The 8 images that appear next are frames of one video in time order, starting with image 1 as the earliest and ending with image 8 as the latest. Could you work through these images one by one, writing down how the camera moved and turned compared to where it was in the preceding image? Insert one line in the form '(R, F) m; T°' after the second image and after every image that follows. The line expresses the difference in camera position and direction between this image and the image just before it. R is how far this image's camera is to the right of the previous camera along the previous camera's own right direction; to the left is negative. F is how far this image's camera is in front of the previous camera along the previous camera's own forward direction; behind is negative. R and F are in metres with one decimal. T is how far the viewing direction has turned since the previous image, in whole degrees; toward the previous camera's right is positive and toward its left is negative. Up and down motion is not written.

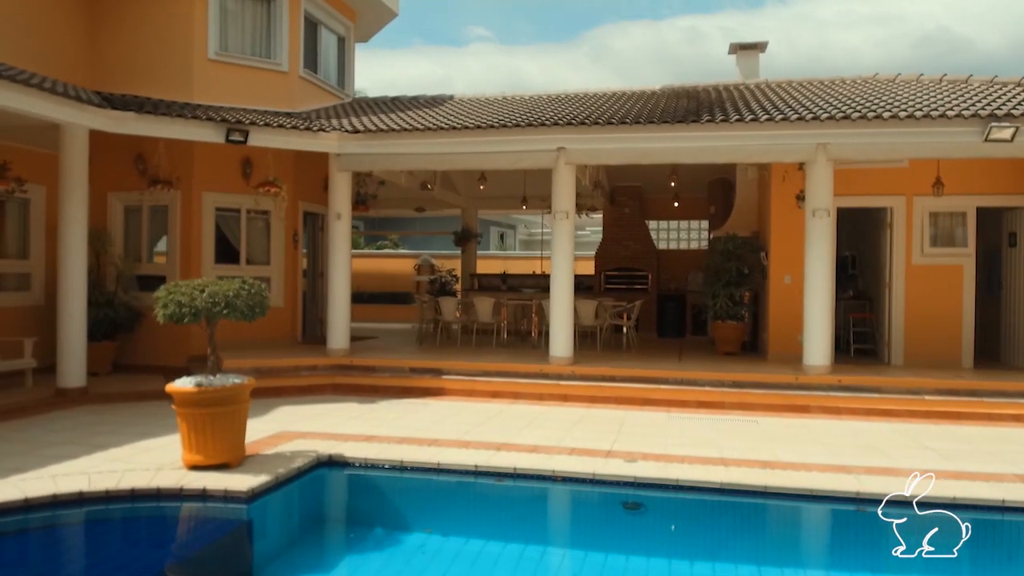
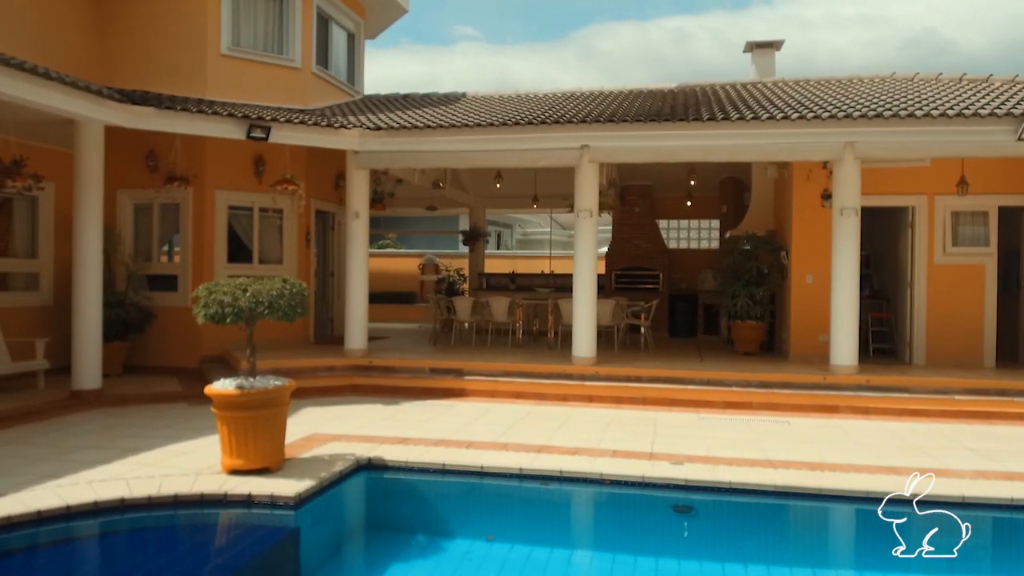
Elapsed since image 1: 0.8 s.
(-0.5, +0.1) m; +1°
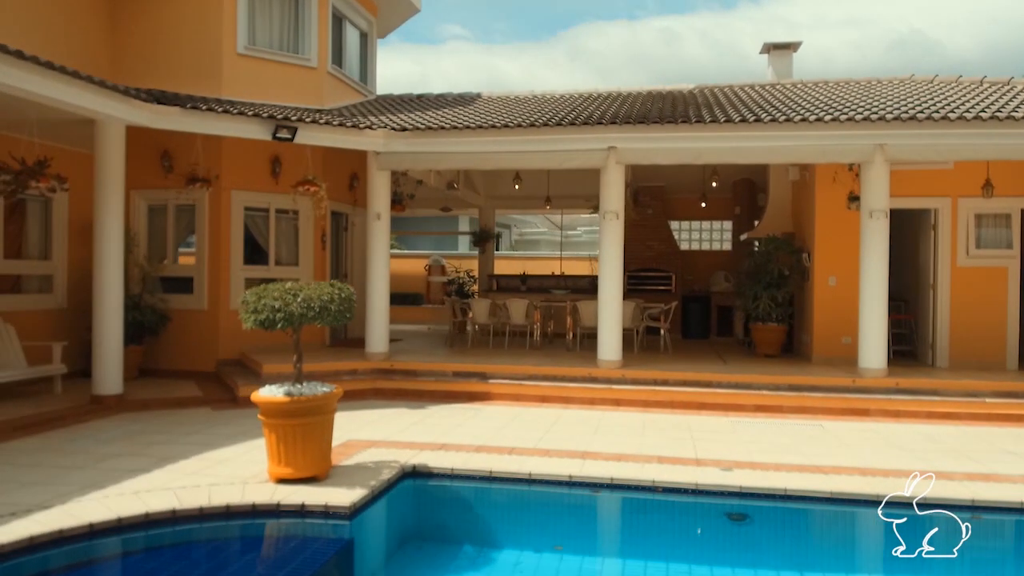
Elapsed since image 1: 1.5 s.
(-0.5, +0.1) m; +1°
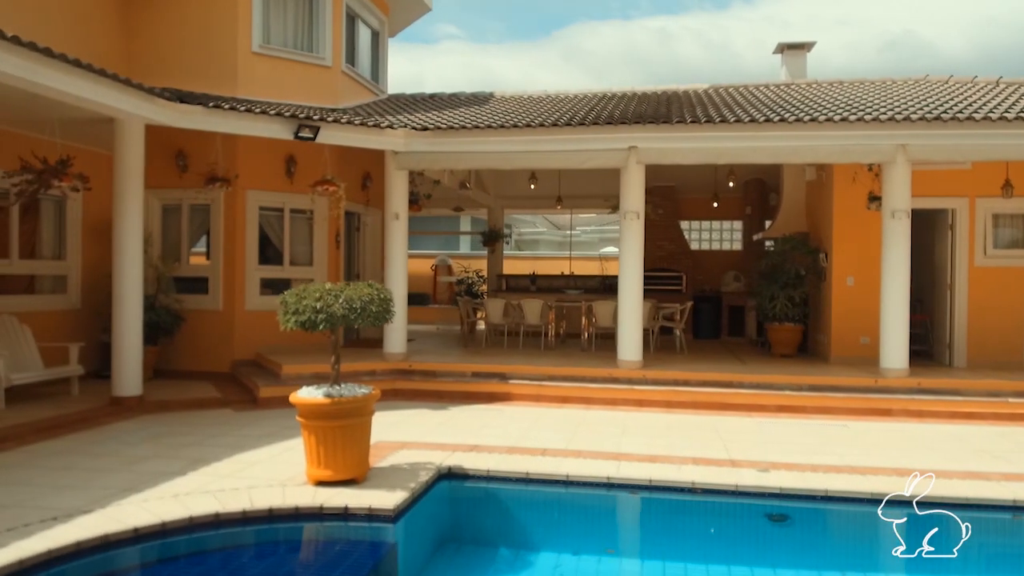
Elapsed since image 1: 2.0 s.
(-0.4, 0.0) m; +1°
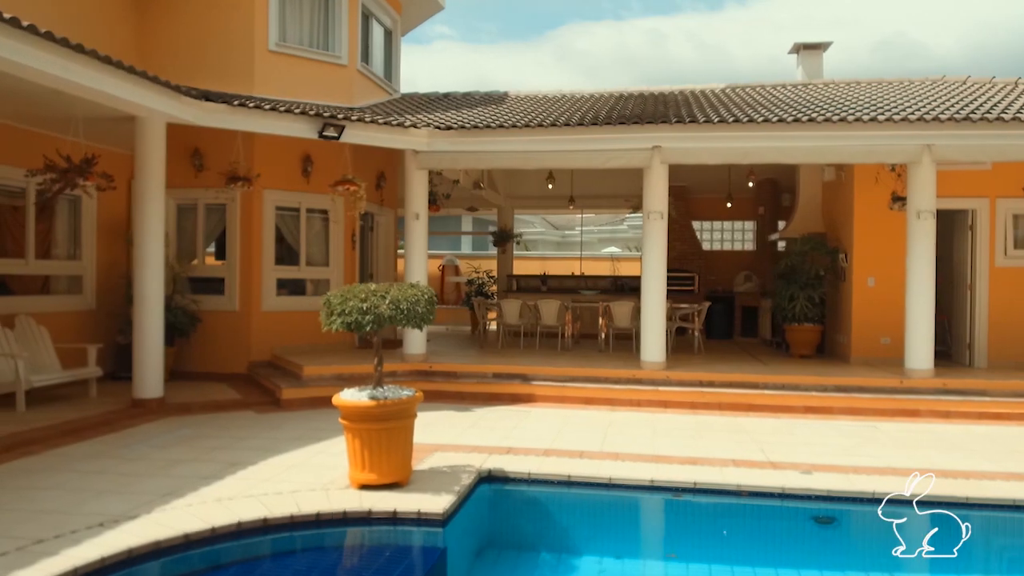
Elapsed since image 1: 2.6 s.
(-0.4, +0.1) m; +1°
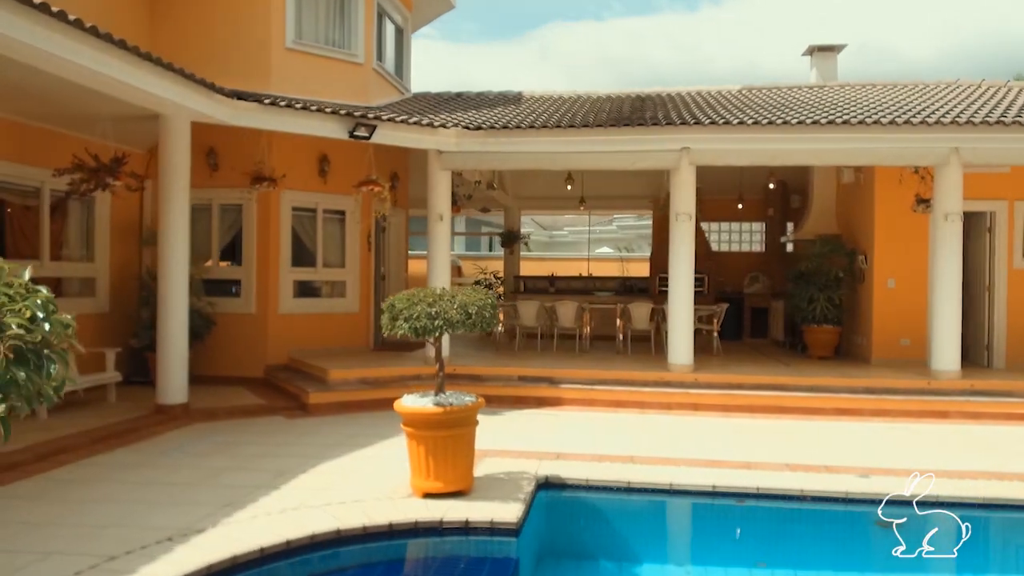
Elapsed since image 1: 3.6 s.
(-0.6, +0.1) m; +2°
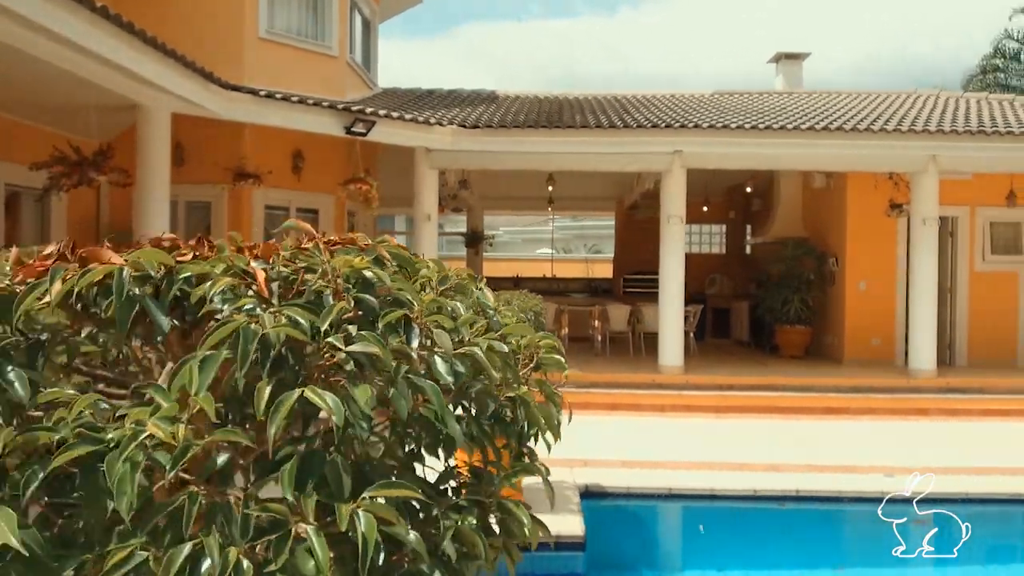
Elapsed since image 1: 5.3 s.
(-0.9, +0.2) m; +6°
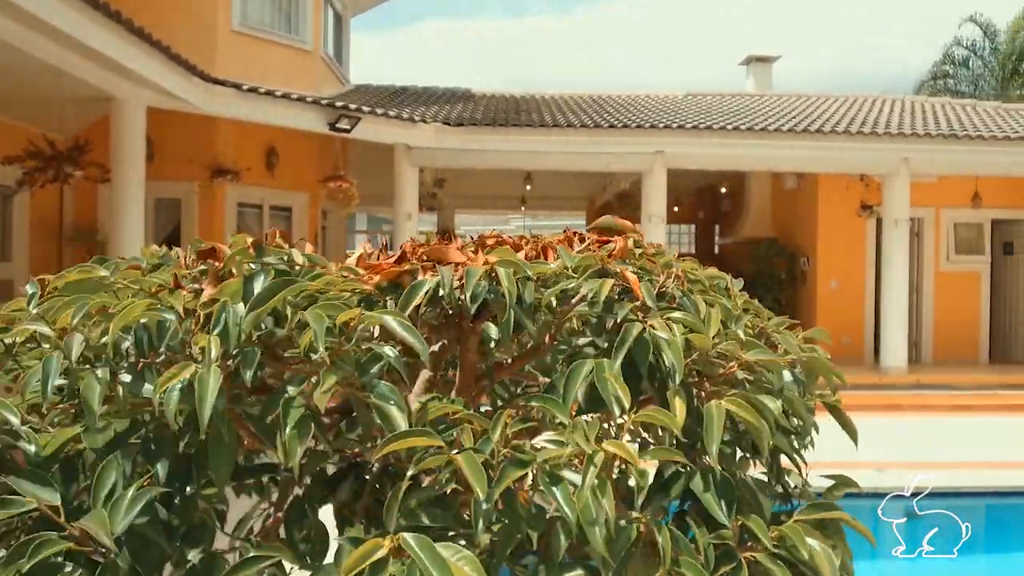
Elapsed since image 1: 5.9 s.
(-0.4, +0.1) m; +3°
